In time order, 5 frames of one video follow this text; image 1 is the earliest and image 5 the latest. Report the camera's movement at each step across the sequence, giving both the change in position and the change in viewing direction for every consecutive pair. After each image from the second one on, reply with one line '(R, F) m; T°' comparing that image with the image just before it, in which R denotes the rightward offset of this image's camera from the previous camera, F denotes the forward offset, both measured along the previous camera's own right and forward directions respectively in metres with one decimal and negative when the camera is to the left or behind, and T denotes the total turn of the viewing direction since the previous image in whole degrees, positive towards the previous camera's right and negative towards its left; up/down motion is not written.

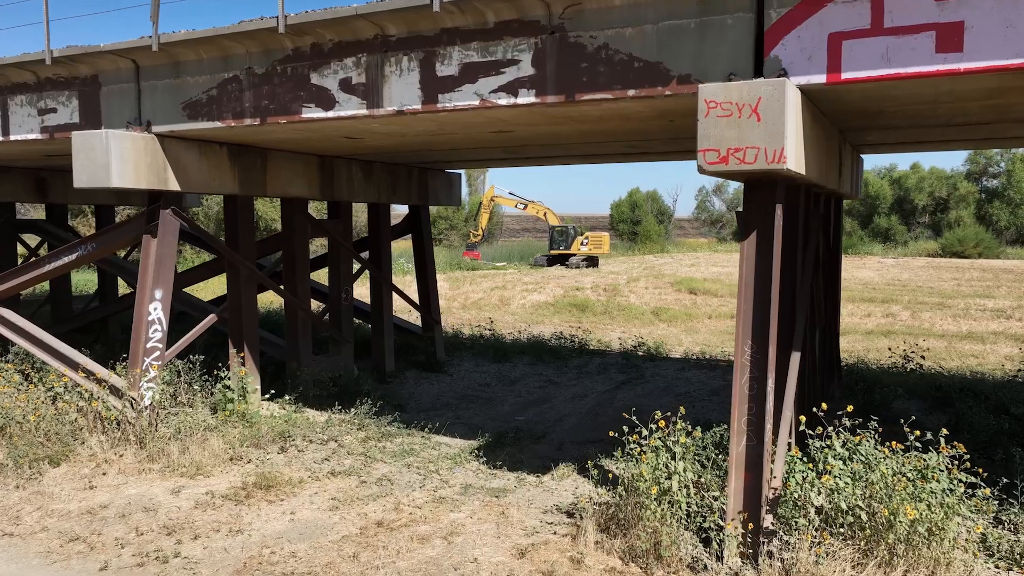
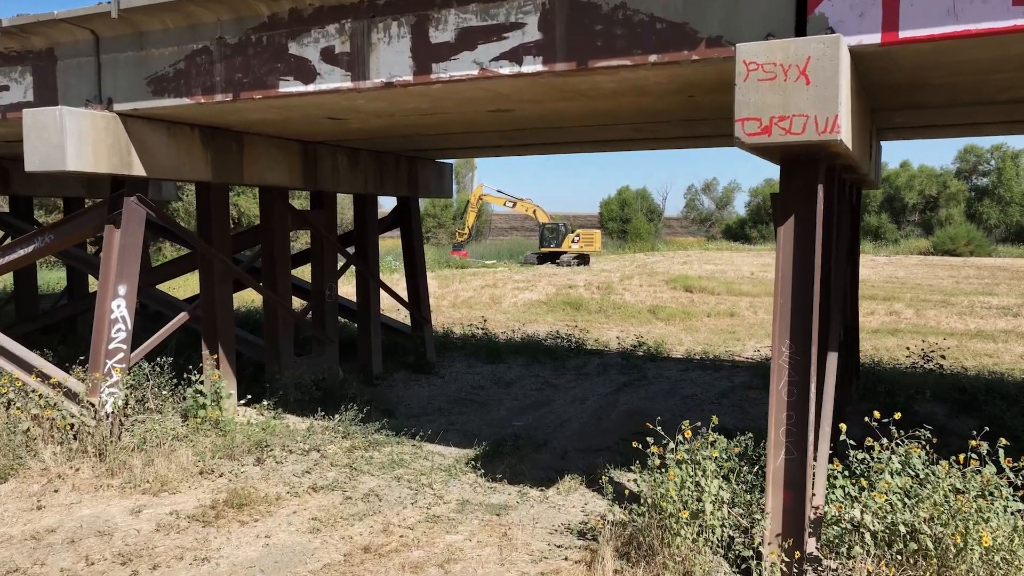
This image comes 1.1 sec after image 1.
(-0.1, +0.6) m; +1°
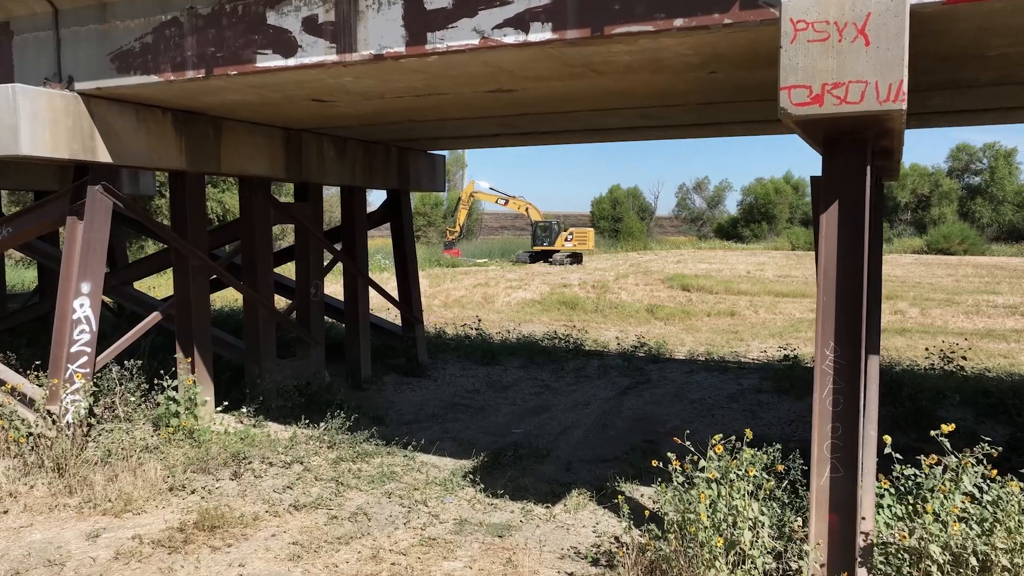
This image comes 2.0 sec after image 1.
(-0.1, +0.5) m; +1°
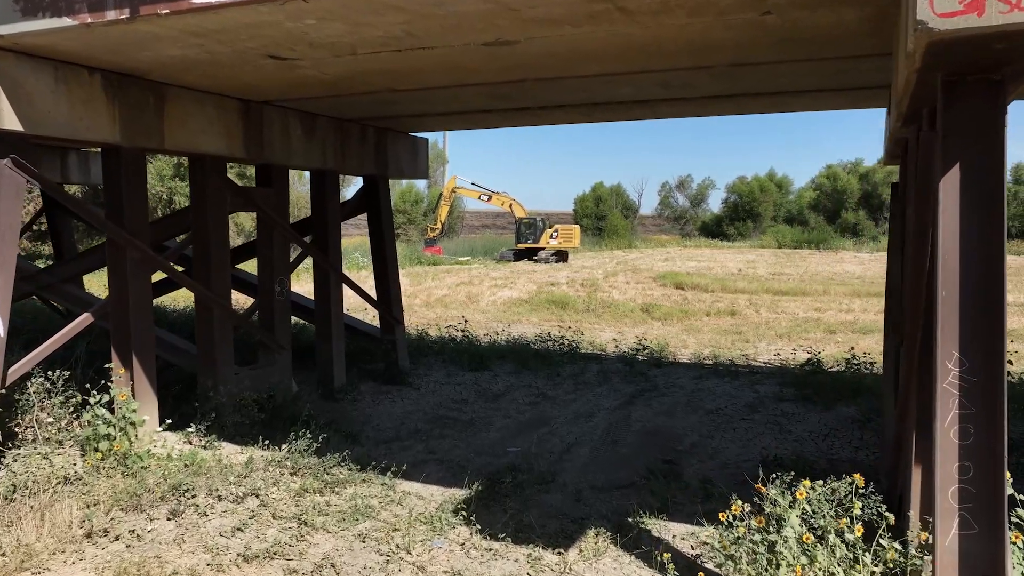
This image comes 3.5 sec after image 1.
(-0.1, +1.0) m; +1°
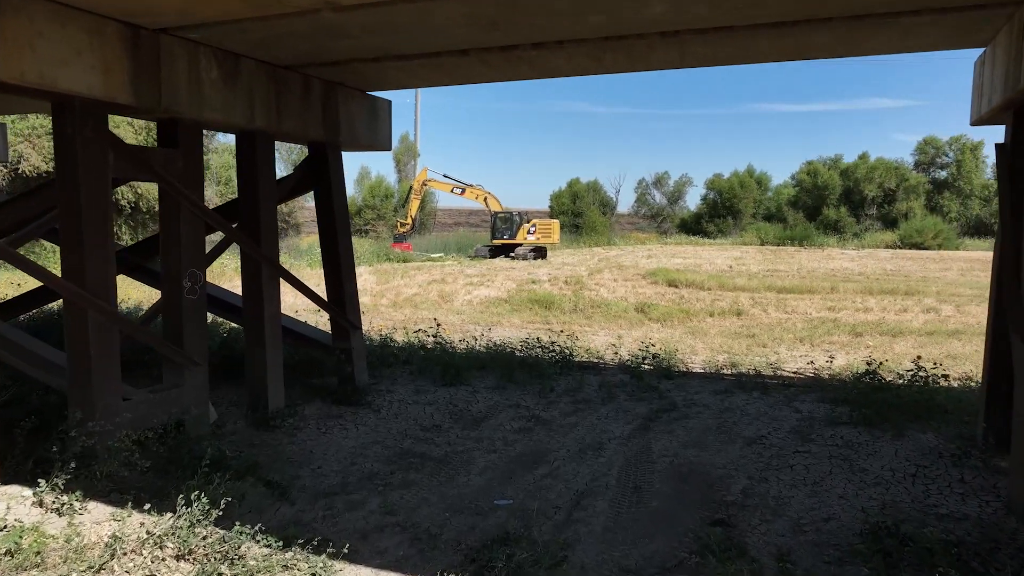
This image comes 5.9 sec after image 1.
(-0.1, +1.6) m; +2°
